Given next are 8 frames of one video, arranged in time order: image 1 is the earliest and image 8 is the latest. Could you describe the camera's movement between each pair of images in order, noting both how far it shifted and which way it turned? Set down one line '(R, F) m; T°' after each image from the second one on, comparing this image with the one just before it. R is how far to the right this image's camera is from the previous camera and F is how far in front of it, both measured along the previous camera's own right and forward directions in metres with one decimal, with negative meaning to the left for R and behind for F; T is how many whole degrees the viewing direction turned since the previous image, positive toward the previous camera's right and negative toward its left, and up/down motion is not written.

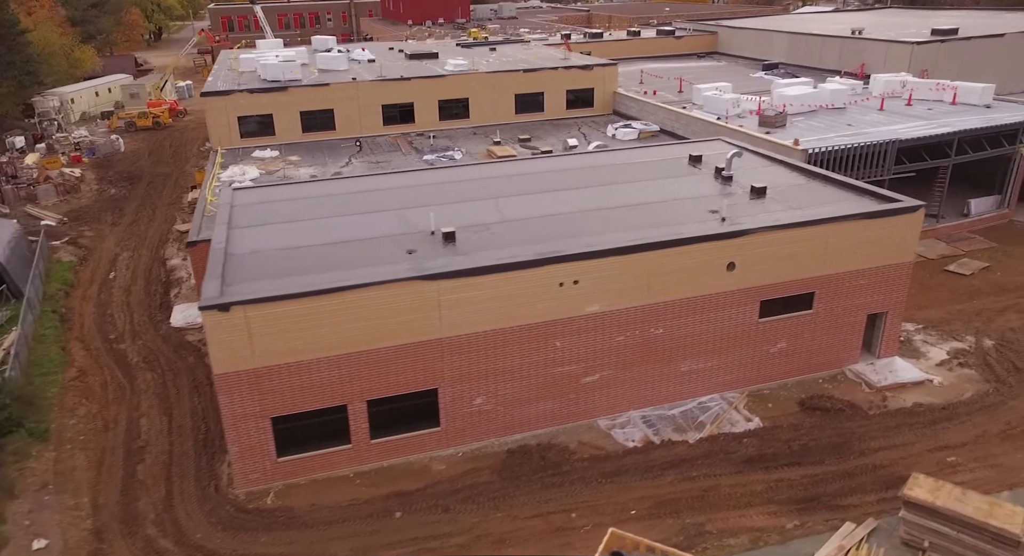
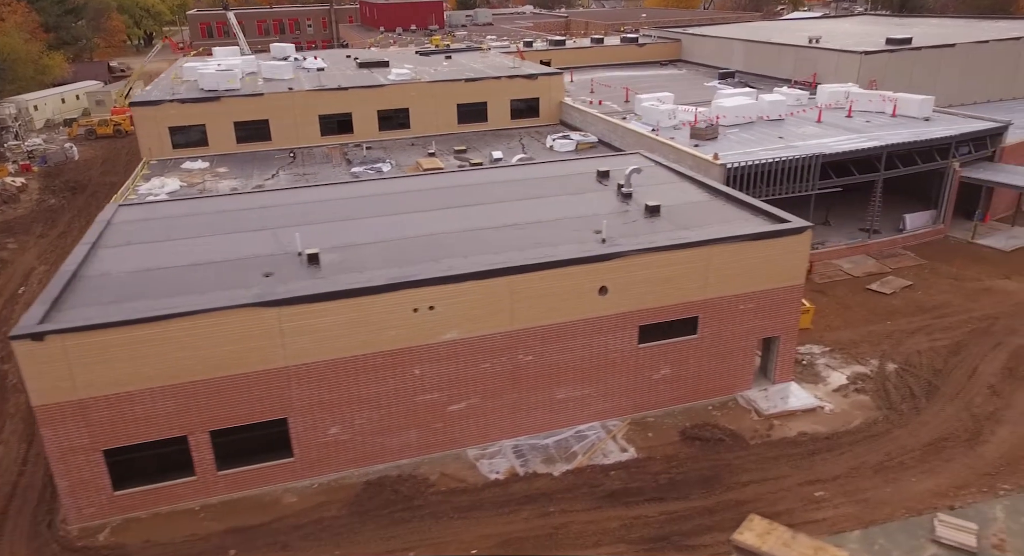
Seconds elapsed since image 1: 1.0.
(+3.4, +0.6) m; 0°
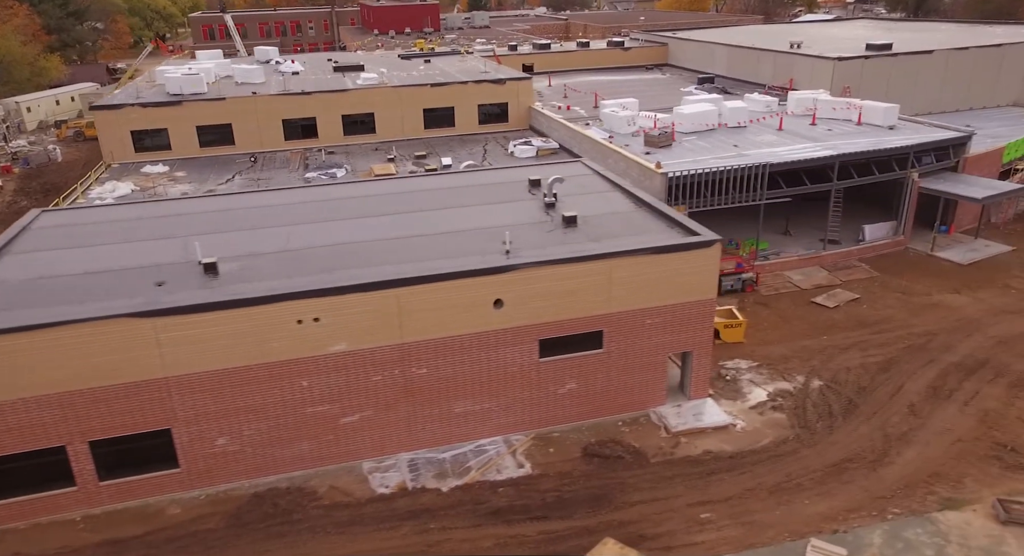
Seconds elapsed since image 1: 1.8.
(+3.0, +0.3) m; -1°
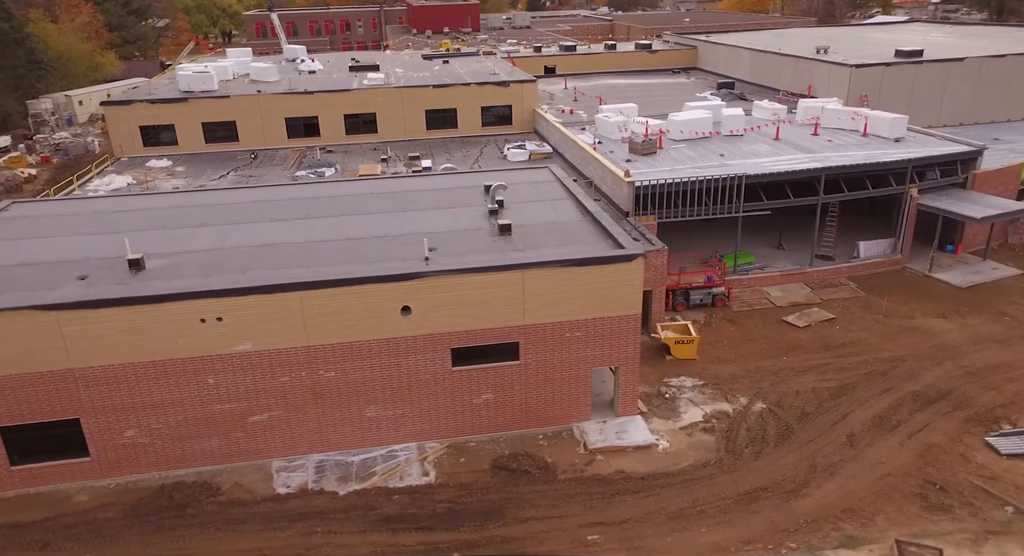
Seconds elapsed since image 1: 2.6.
(+3.6, +0.4) m; -5°
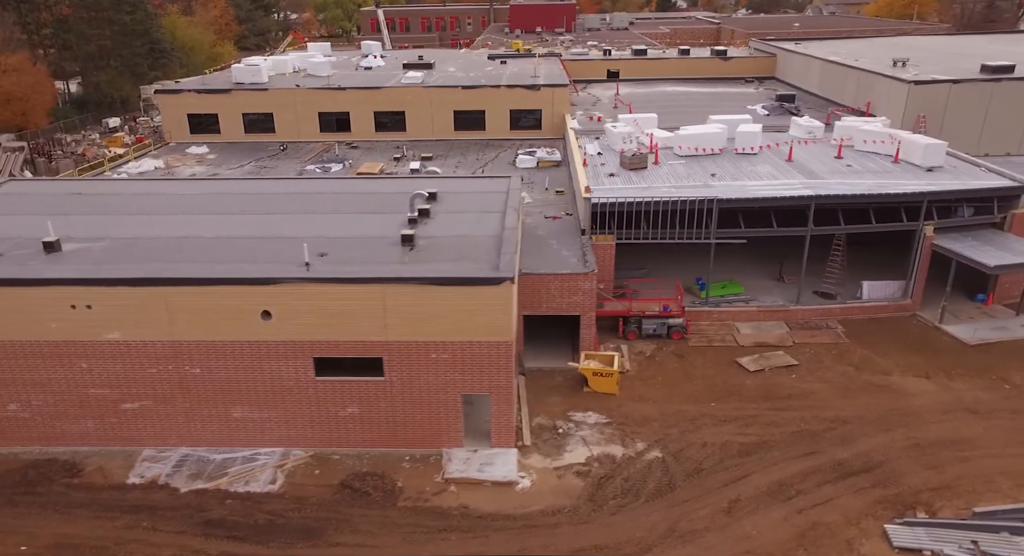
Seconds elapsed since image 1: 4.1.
(+6.3, +1.4) m; -10°
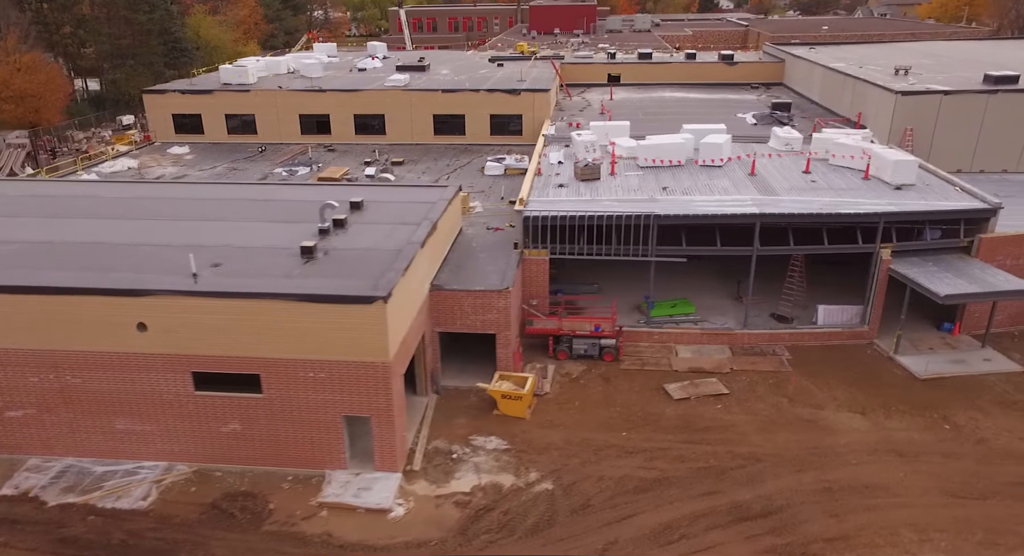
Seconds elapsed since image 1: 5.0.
(+3.8, +0.9) m; -3°
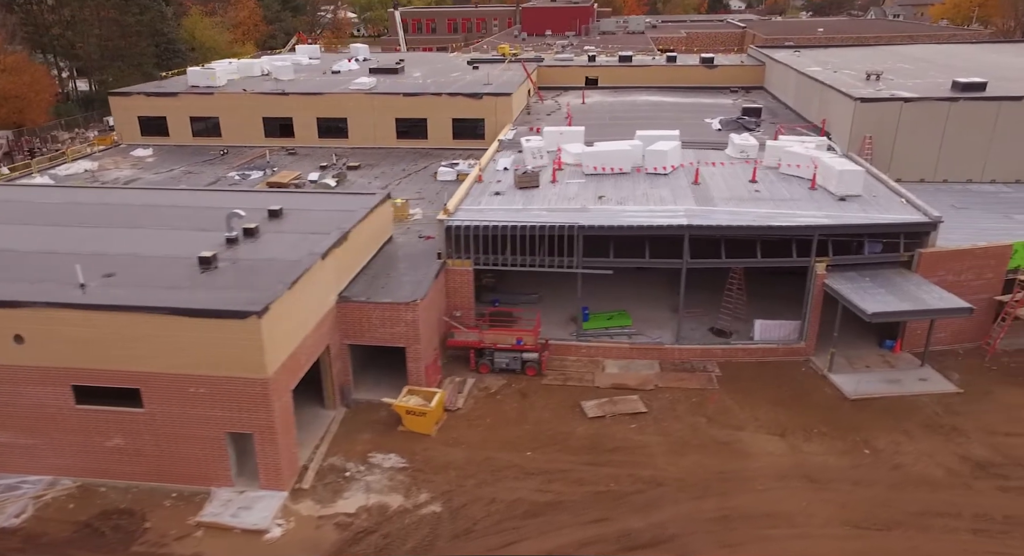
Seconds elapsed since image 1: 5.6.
(+3.0, +0.6) m; -1°
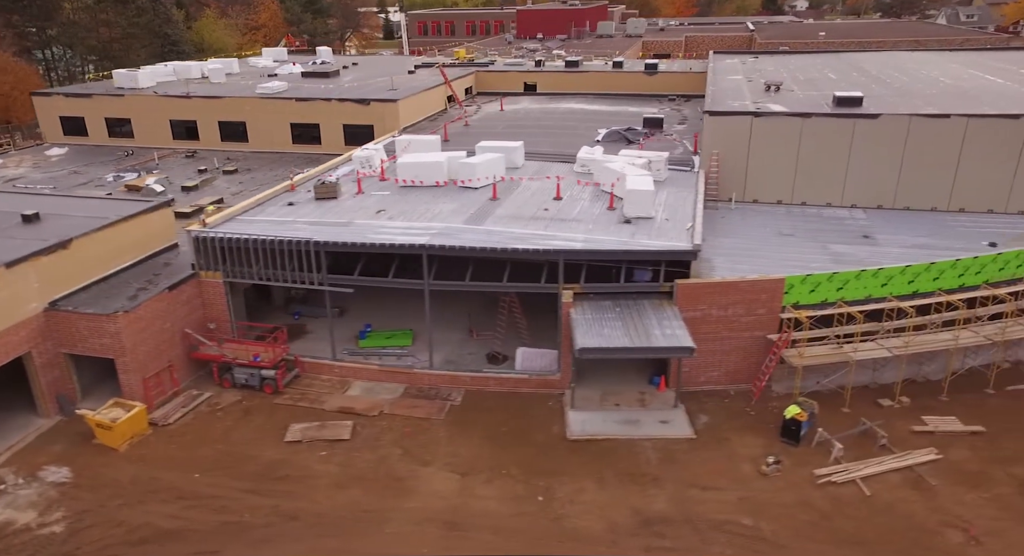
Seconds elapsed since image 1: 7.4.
(+10.2, +1.4) m; -6°
